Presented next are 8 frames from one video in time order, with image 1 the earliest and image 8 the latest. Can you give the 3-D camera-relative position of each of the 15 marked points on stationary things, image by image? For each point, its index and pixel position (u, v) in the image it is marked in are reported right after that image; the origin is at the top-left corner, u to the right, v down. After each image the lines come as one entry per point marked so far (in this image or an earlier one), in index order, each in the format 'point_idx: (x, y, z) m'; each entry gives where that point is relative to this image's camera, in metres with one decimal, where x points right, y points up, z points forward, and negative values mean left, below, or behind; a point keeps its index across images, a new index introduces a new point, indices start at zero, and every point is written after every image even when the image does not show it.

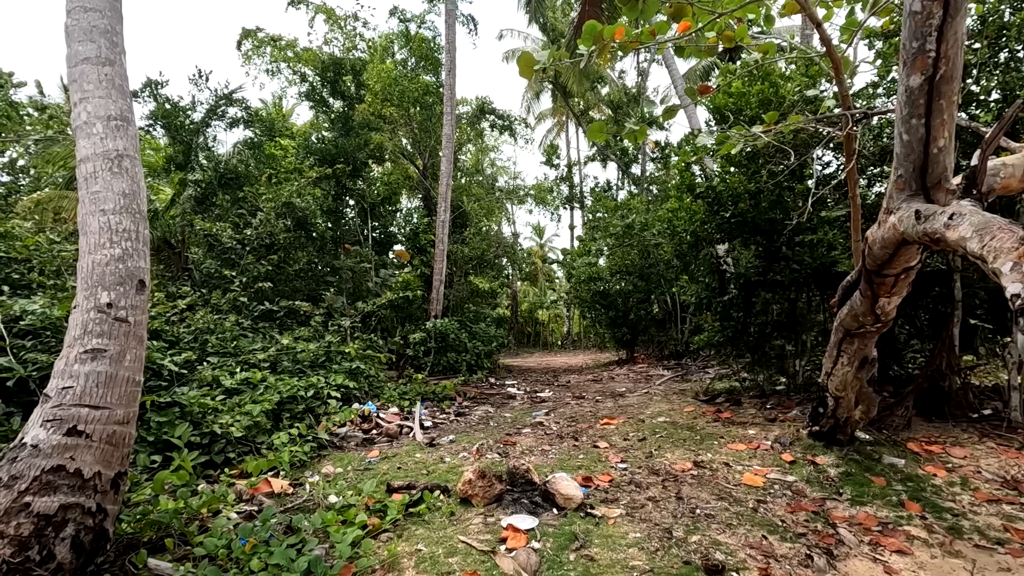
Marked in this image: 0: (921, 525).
0: (+1.9, -1.1, +2.6) m
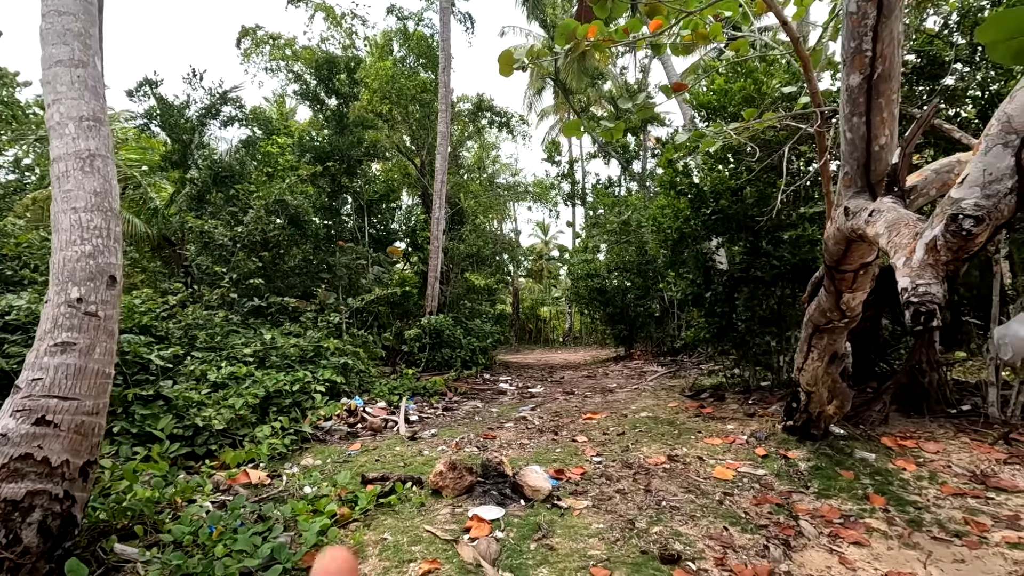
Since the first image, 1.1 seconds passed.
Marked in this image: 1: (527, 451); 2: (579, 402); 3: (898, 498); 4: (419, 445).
0: (+1.8, -1.1, +2.6) m
1: (+0.1, -1.1, +3.6) m
2: (+0.7, -1.2, +5.5) m
3: (+2.0, -1.1, +2.8) m
4: (-0.6, -1.1, +3.7) m
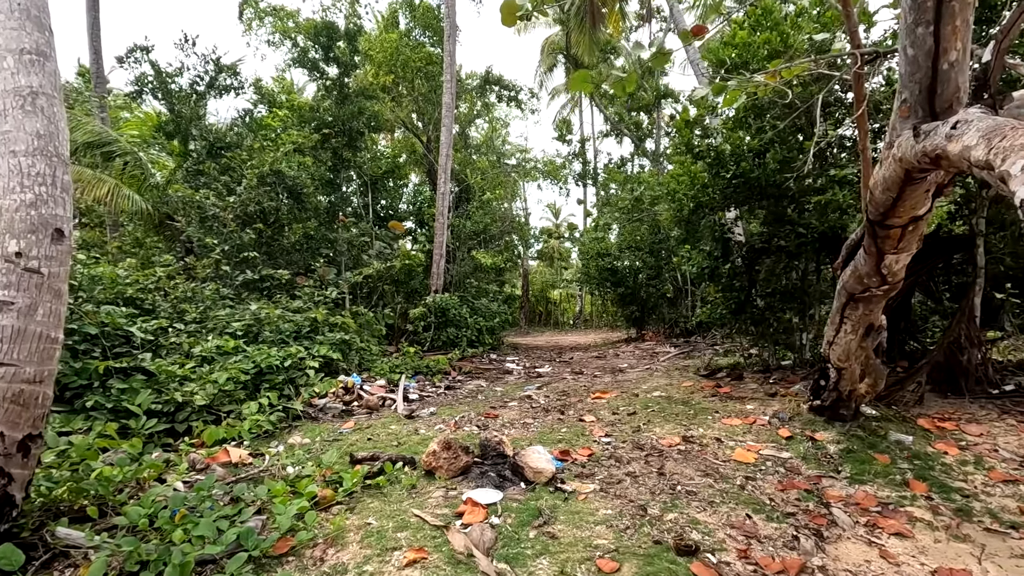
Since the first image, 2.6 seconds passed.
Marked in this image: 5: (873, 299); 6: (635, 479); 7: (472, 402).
0: (+1.8, -0.9, +2.3) m
1: (+0.1, -0.9, +3.3) m
2: (+0.7, -0.9, +5.2) m
3: (+2.0, -0.9, +2.5) m
4: (-0.6, -0.9, +3.5) m
5: (+1.8, -0.1, +2.7) m
6: (+0.6, -0.9, +2.6) m
7: (-0.3, -0.9, +4.2) m
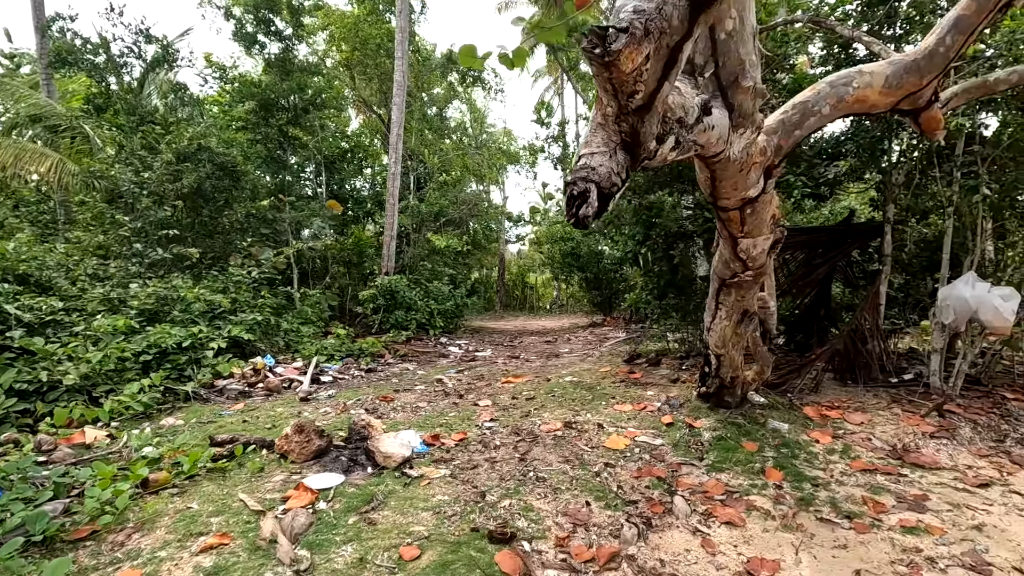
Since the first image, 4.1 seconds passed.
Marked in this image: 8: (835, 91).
0: (+1.1, -0.9, +2.3) m
1: (-0.6, -0.8, +3.3) m
2: (0.0, -0.7, +5.2) m
3: (+1.3, -0.8, +2.4) m
4: (-1.3, -0.8, +3.4) m
5: (+1.1, 0.0, +2.6) m
6: (-0.1, -0.8, +2.5) m
7: (-1.0, -0.8, +4.2) m
8: (+1.1, +0.7, +1.8) m
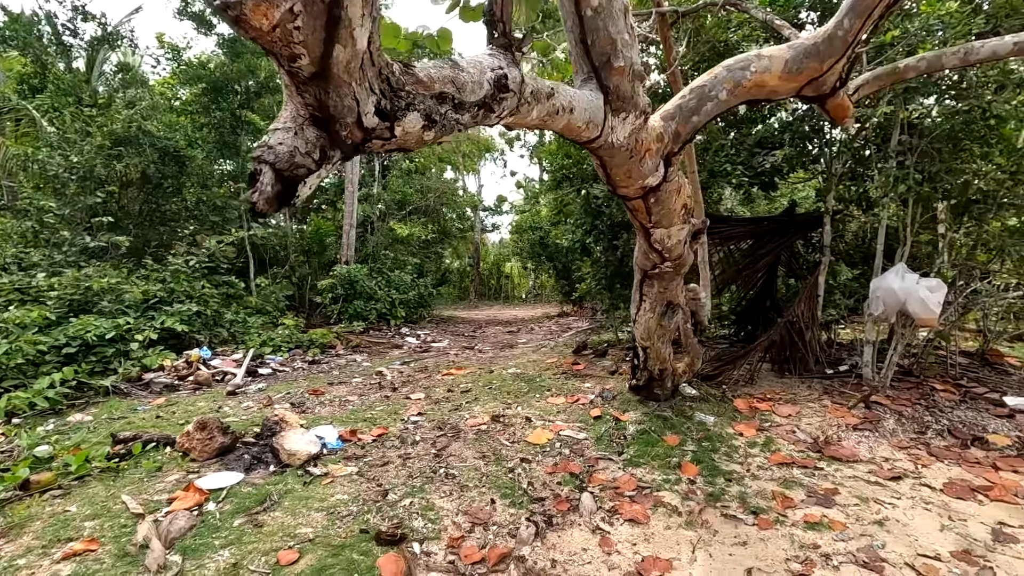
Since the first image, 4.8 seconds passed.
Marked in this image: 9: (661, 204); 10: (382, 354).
0: (+0.7, -0.8, +2.2) m
1: (-1.0, -0.7, +3.2) m
2: (-0.5, -0.7, +5.1) m
3: (+0.9, -0.8, +2.4) m
4: (-1.7, -0.7, +3.3) m
5: (+0.7, +0.1, +2.5) m
6: (-0.5, -0.8, +2.4) m
7: (-1.5, -0.7, +4.1) m
8: (+0.7, +0.7, +1.8) m
9: (+0.5, +0.3, +2.0) m
10: (-1.3, -0.7, +5.5) m
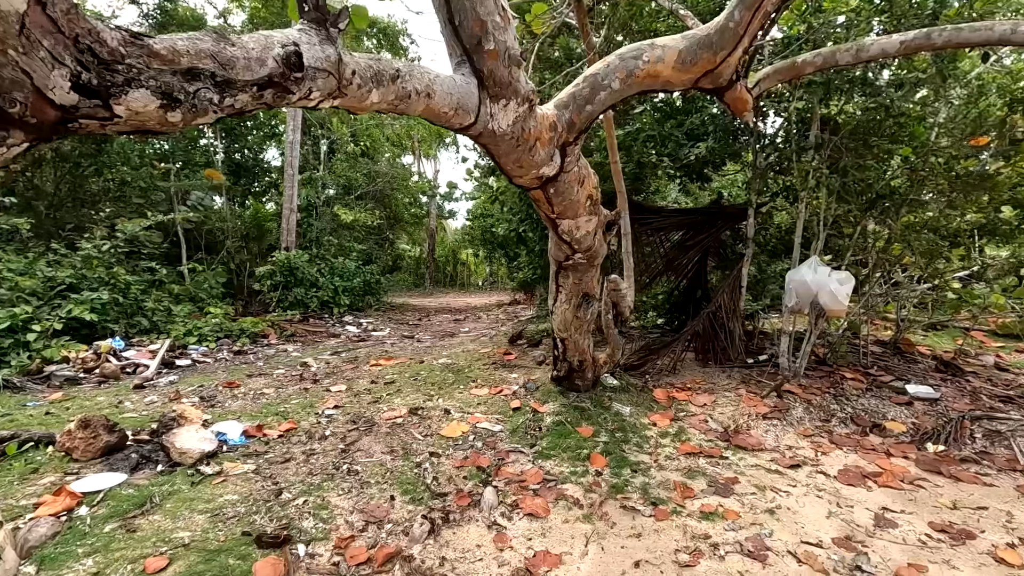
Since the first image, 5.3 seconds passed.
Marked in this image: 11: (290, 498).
0: (+0.3, -0.8, +2.2) m
1: (-1.4, -0.7, +3.0) m
2: (-1.0, -0.5, +5.0) m
3: (+0.5, -0.8, +2.4) m
4: (-2.2, -0.6, +3.1) m
5: (+0.3, +0.1, +2.5) m
6: (-0.9, -0.8, +2.4) m
7: (-2.0, -0.6, +3.9) m
8: (+0.4, +0.7, +1.7) m
9: (+0.2, +0.3, +2.0) m
10: (-1.9, -0.5, +5.3) m
11: (-0.8, -0.8, +2.0) m
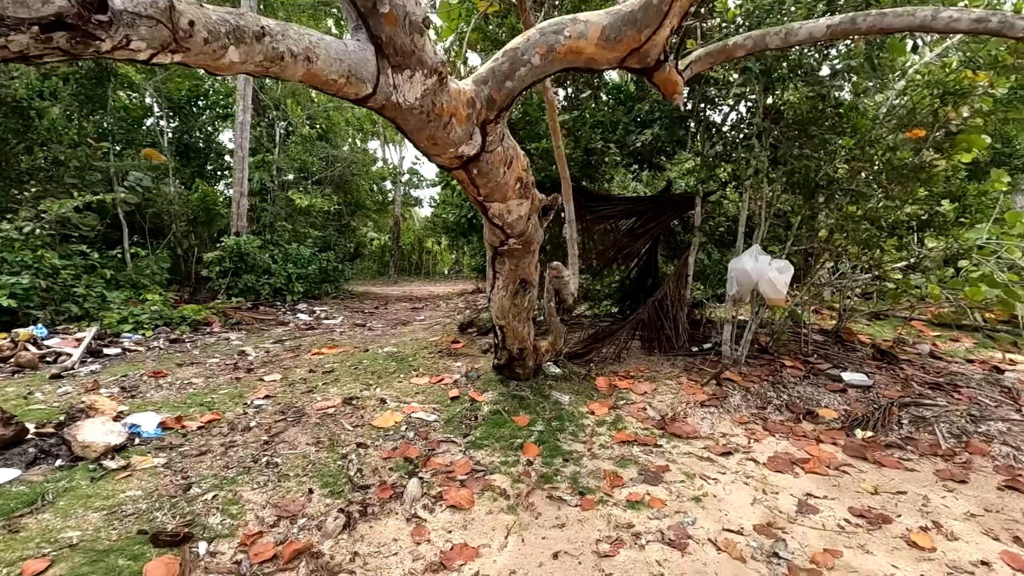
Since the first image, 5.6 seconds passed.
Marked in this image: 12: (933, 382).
0: (0.0, -0.8, +2.2) m
1: (-1.8, -0.6, +2.9) m
2: (-1.5, -0.4, +4.9) m
3: (+0.2, -0.7, +2.4) m
4: (-2.5, -0.5, +3.0) m
5: (0.0, +0.2, +2.4) m
6: (-1.2, -0.7, +2.2) m
7: (-2.4, -0.5, +3.7) m
8: (+0.1, +0.8, +1.6) m
9: (-0.1, +0.4, +1.9) m
10: (-2.4, -0.4, +5.1) m
11: (-1.1, -0.7, +1.9) m
12: (+2.6, -0.6, +3.3) m
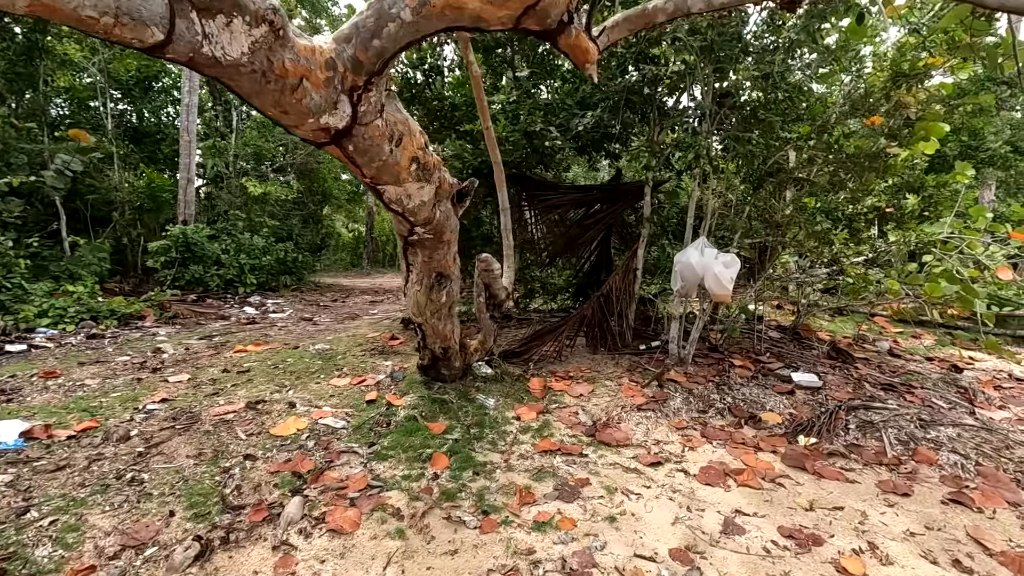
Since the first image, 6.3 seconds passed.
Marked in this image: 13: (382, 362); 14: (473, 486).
0: (-0.3, -0.7, +2.0) m
1: (-2.2, -0.5, +2.6) m
2: (-1.9, -0.4, +4.6) m
3: (-0.2, -0.7, +2.2) m
4: (-2.9, -0.5, +2.6) m
5: (-0.4, +0.2, +2.2) m
6: (-1.6, -0.7, +2.0) m
7: (-2.8, -0.4, +3.4) m
8: (-0.2, +0.8, +1.4) m
9: (-0.4, +0.4, +1.6) m
10: (-2.8, -0.3, +4.8) m
11: (-1.5, -0.7, +1.7) m
12: (+2.2, -0.6, +3.2) m
13: (-0.8, -0.4, +3.3) m
14: (-0.1, -0.7, +2.0) m
